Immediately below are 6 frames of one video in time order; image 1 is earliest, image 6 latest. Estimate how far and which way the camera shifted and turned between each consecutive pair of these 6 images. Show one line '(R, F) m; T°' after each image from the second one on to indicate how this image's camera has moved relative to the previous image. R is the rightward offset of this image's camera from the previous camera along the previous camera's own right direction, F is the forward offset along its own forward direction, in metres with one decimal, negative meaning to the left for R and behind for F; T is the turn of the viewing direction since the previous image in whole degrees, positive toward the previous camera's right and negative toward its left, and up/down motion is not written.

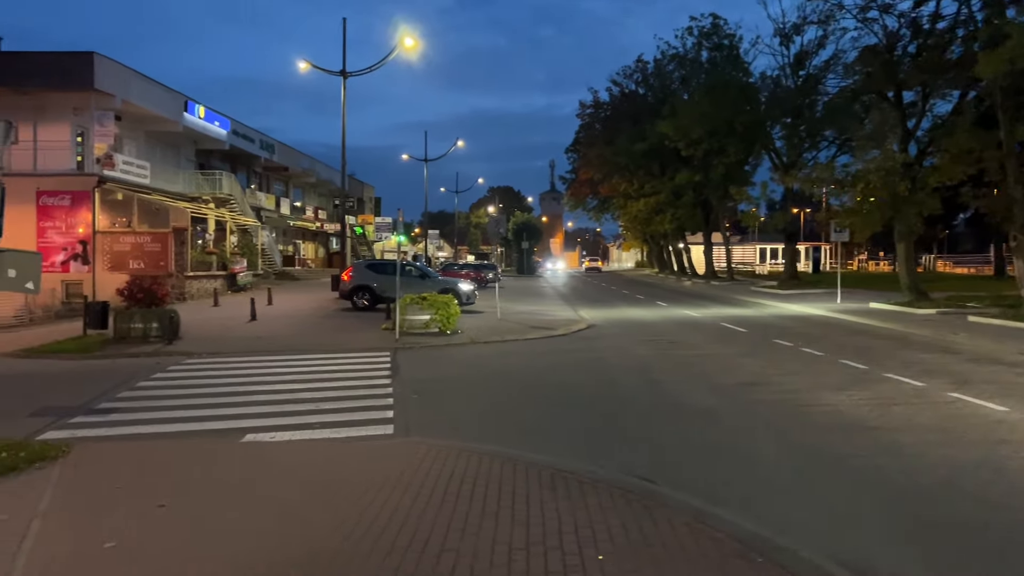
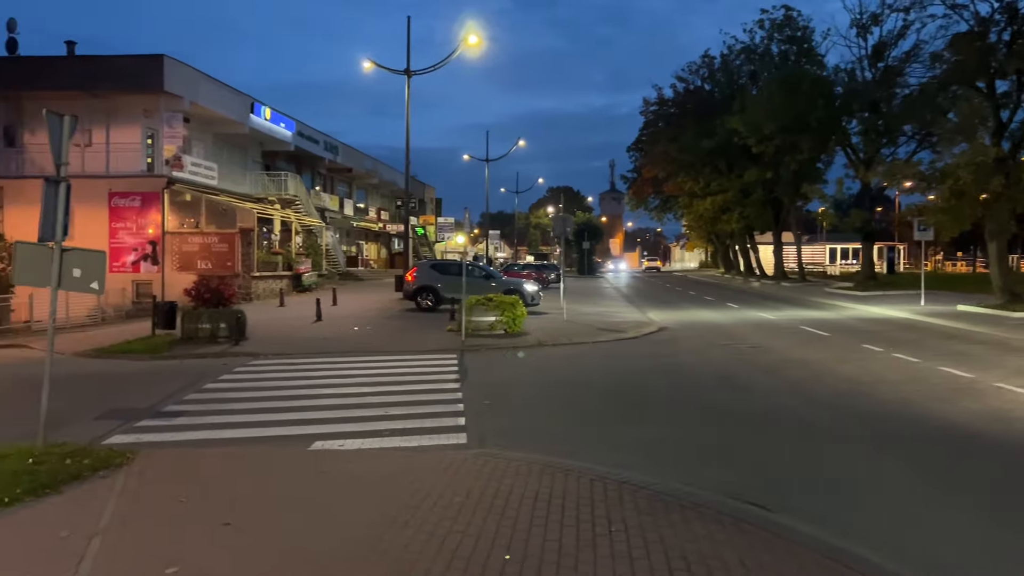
(-0.2, +0.6) m; -4°
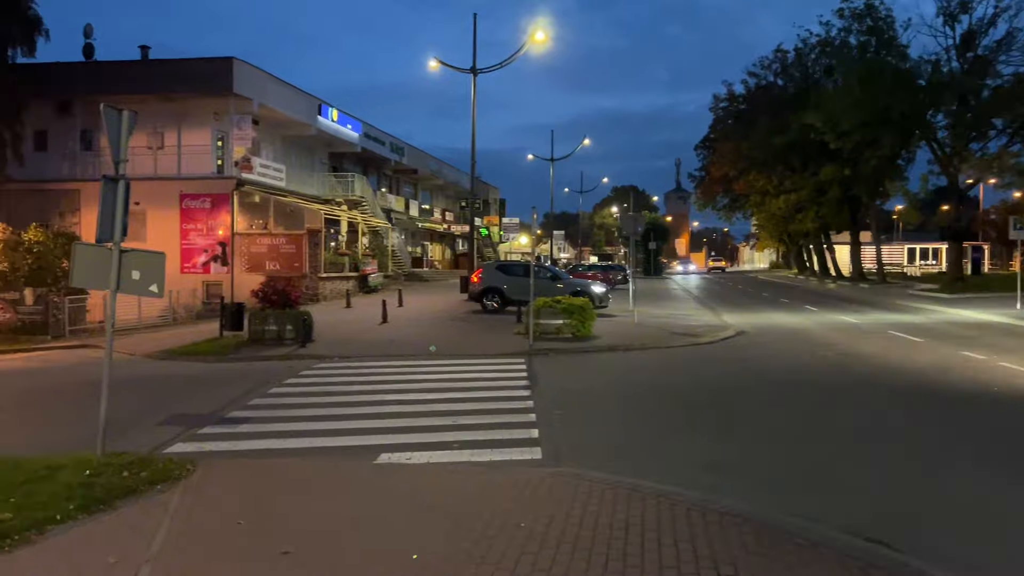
(-0.1, +0.6) m; -4°
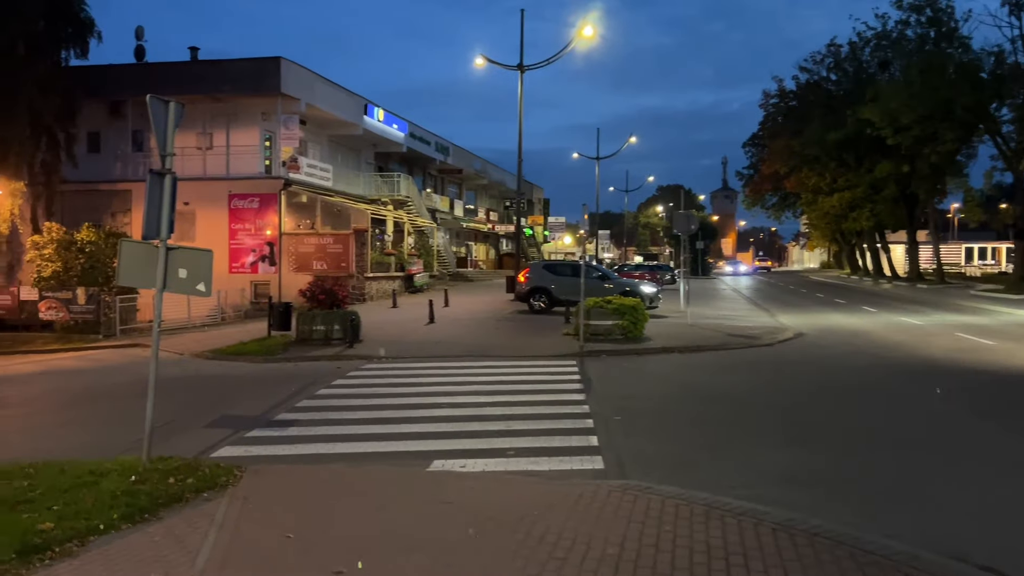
(-0.1, +0.4) m; -3°
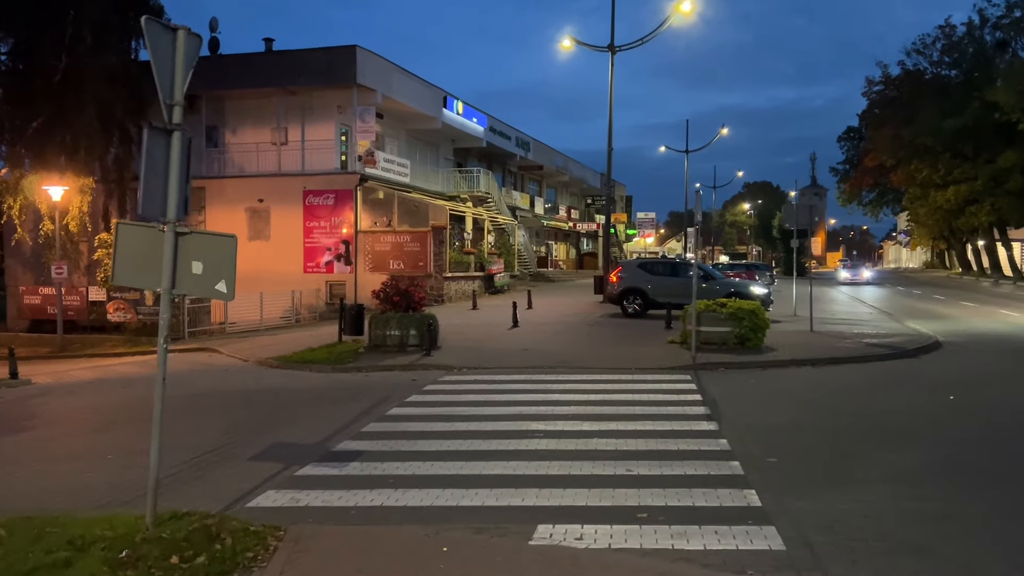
(-0.4, +2.1) m; -5°
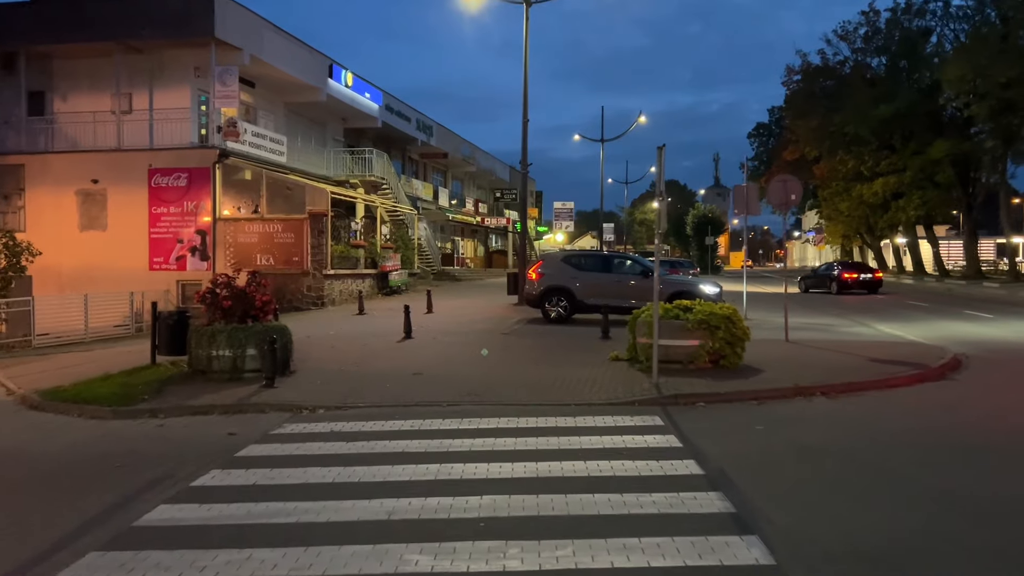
(+0.3, +4.6) m; +6°
